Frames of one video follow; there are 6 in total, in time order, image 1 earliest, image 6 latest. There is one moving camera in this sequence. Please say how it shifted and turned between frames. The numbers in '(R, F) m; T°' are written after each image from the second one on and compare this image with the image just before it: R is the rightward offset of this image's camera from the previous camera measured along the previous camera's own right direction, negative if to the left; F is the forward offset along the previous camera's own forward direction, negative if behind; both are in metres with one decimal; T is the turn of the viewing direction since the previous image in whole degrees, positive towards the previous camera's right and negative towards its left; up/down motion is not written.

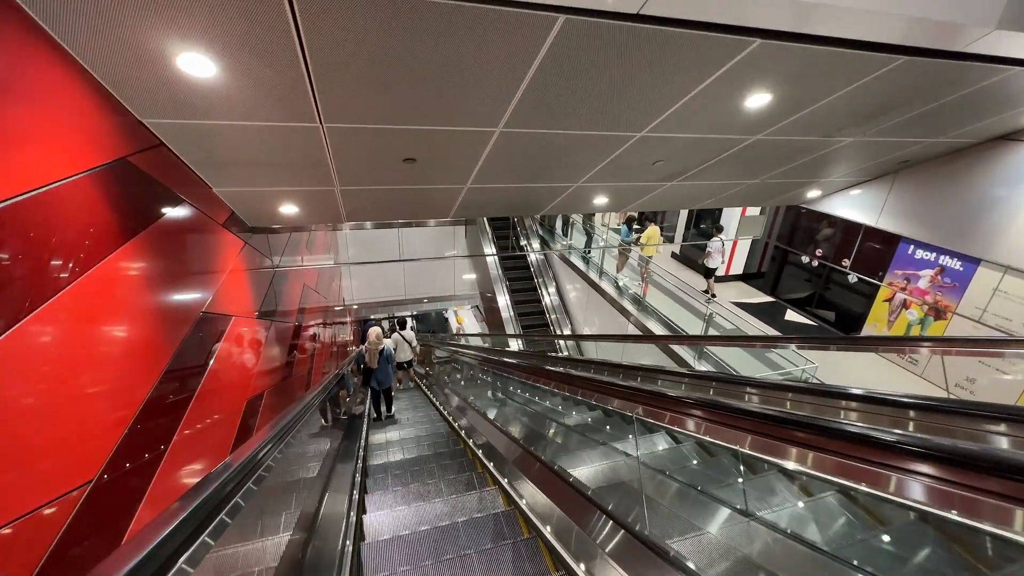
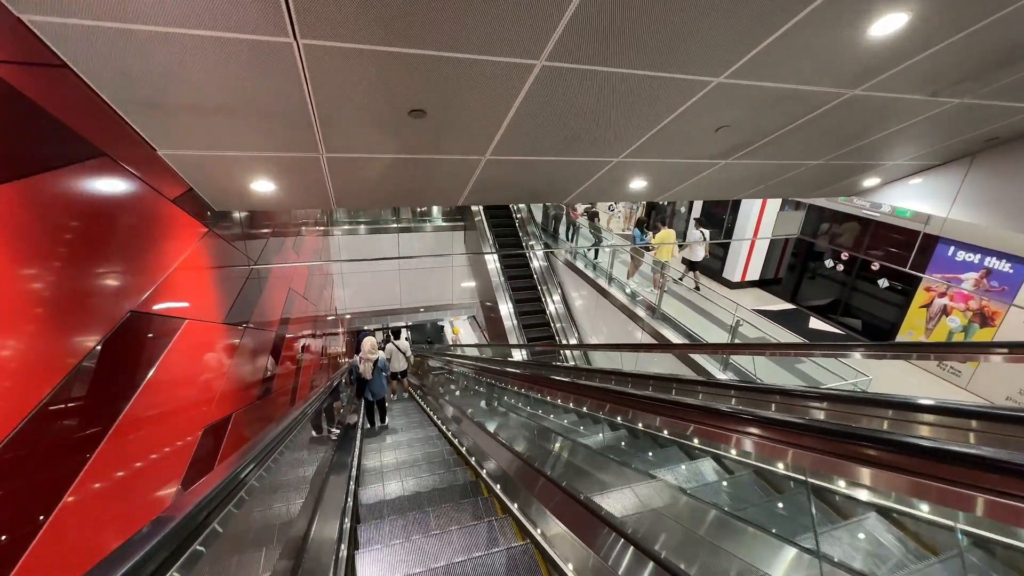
(-0.1, +0.3) m; +1°
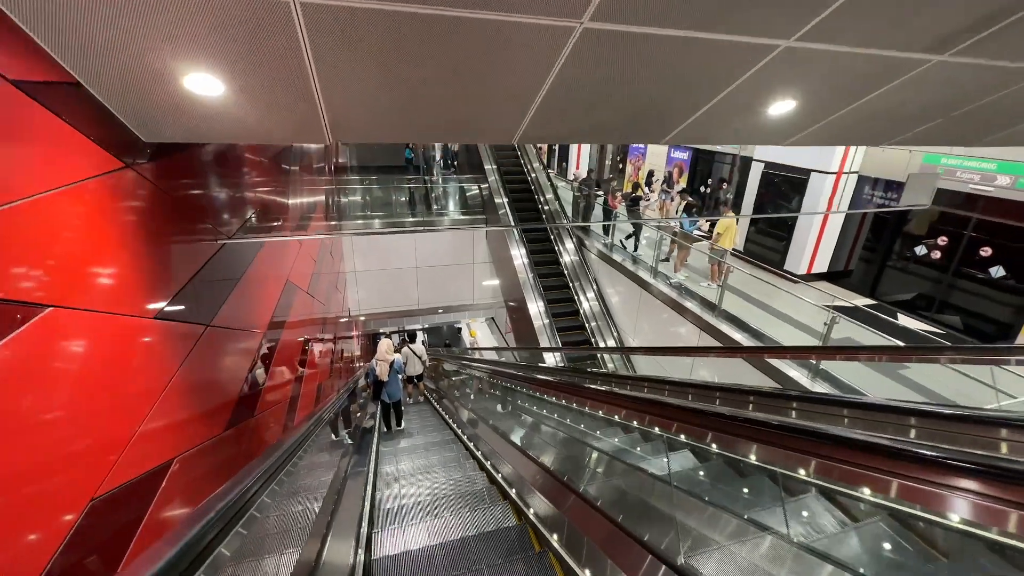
(-0.1, +0.5) m; -2°
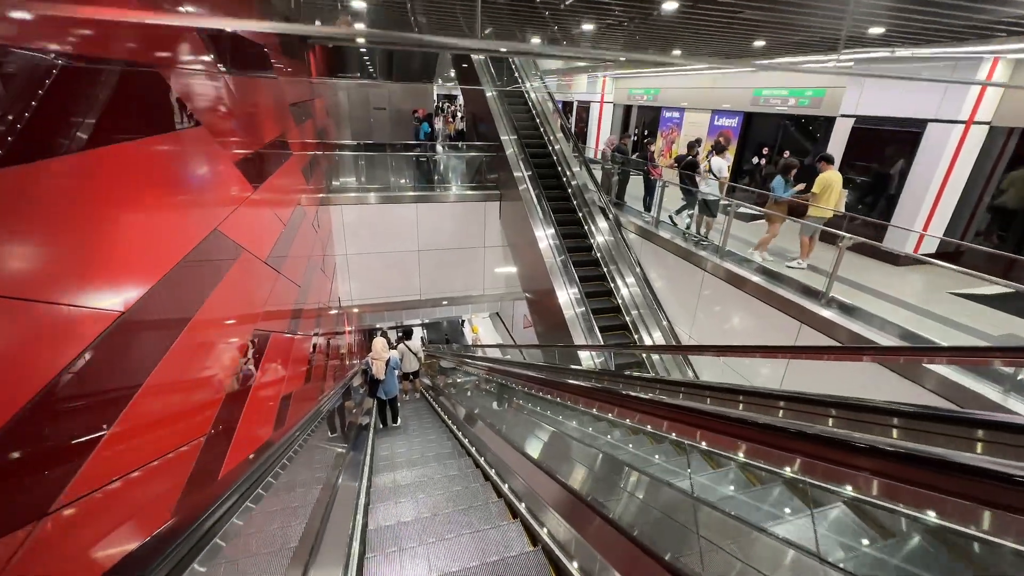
(-0.2, +0.7) m; 0°
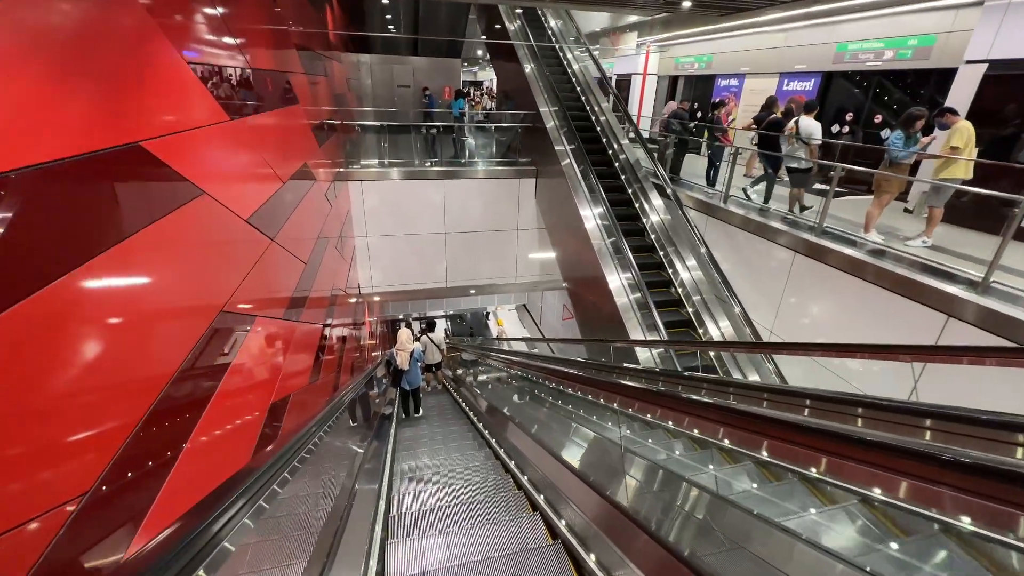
(-0.1, +0.5) m; -3°
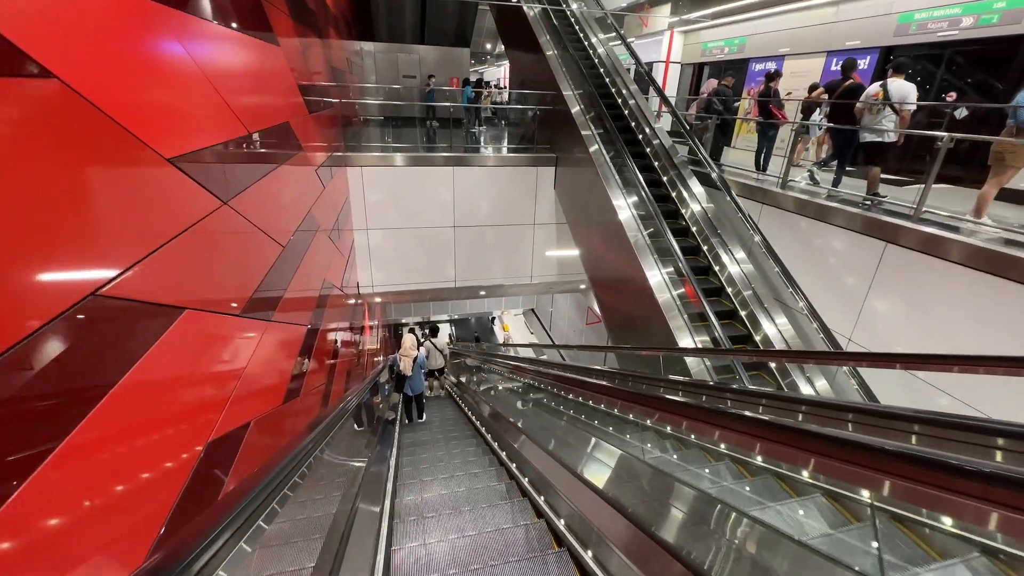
(-0.1, +0.4) m; 0°
